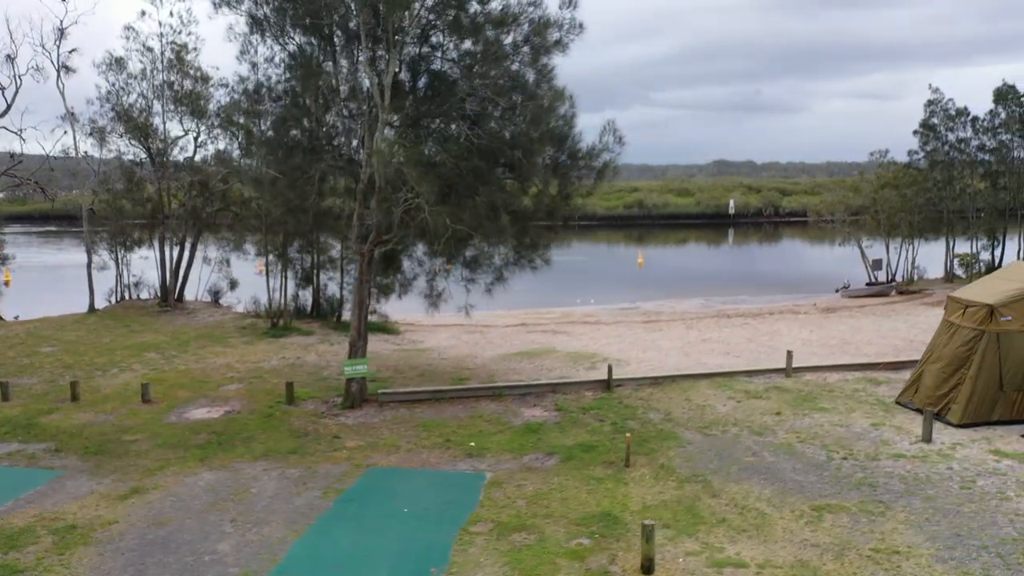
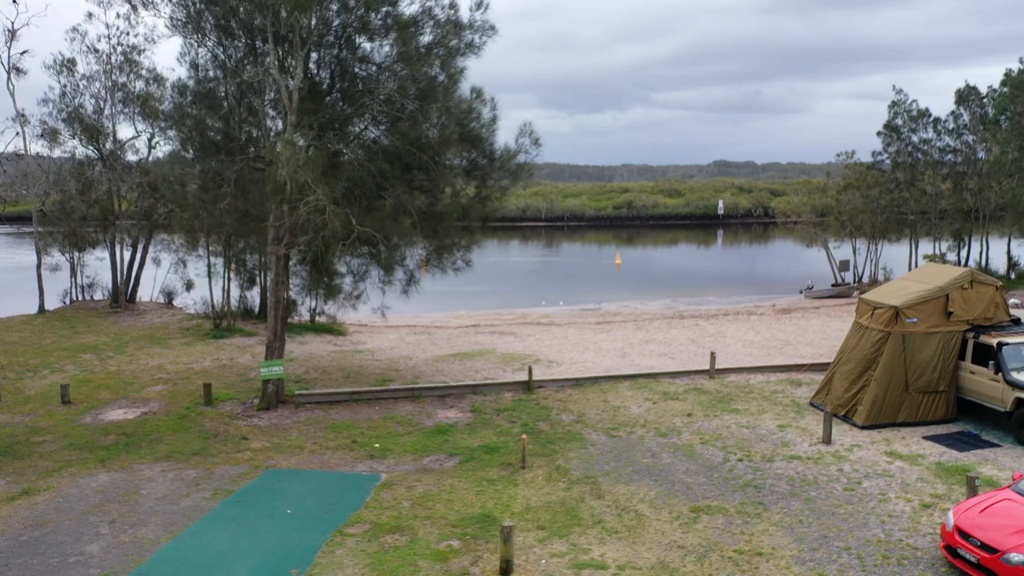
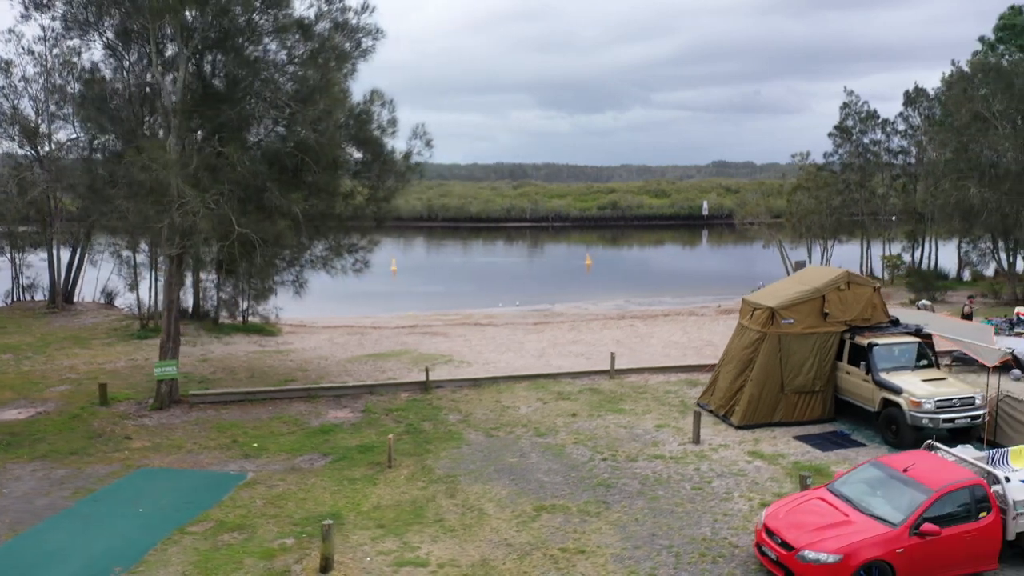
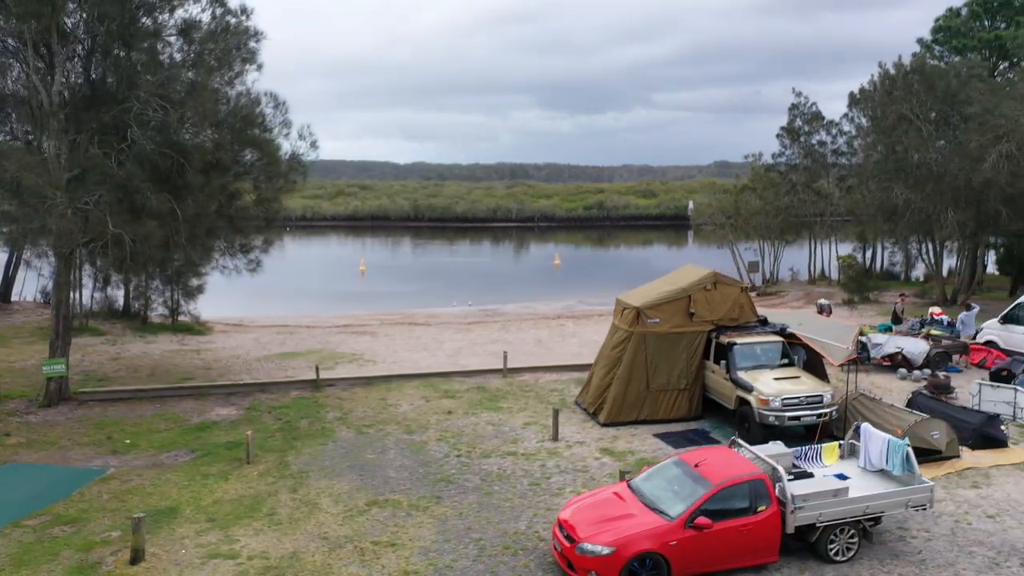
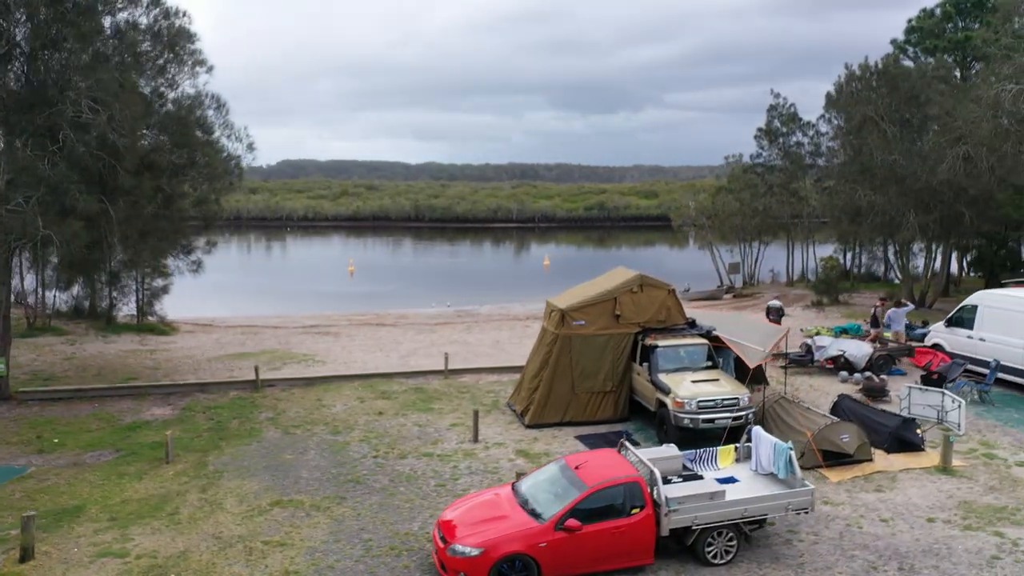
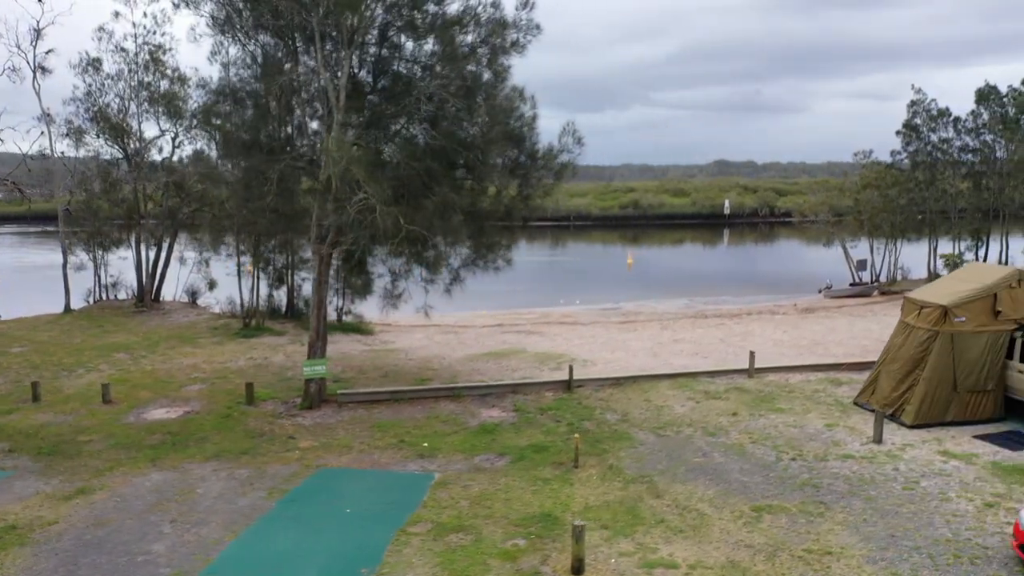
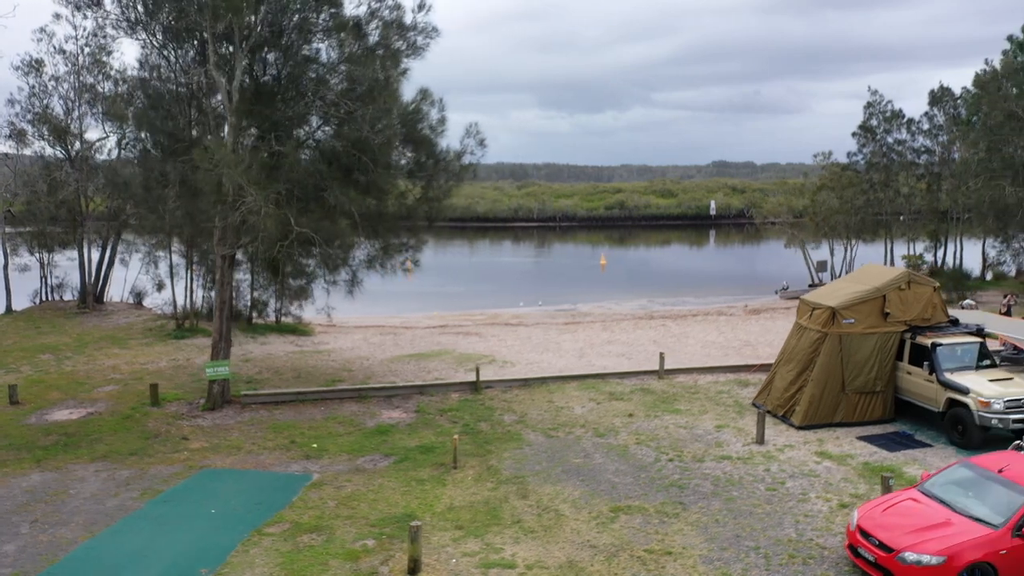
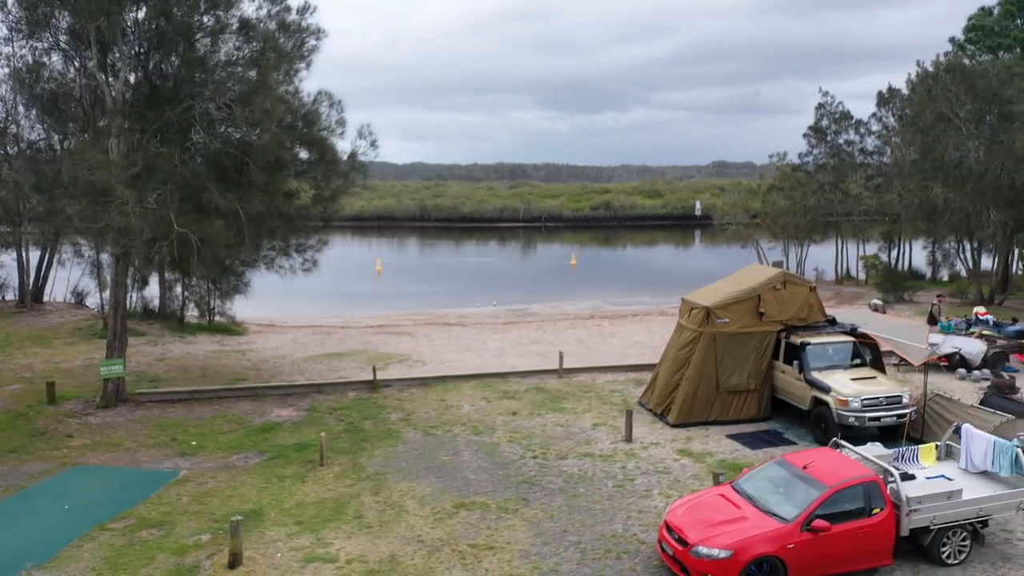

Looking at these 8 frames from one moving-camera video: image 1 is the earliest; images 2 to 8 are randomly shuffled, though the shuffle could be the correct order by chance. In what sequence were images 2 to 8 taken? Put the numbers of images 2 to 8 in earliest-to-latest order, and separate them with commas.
6, 2, 7, 3, 8, 4, 5
